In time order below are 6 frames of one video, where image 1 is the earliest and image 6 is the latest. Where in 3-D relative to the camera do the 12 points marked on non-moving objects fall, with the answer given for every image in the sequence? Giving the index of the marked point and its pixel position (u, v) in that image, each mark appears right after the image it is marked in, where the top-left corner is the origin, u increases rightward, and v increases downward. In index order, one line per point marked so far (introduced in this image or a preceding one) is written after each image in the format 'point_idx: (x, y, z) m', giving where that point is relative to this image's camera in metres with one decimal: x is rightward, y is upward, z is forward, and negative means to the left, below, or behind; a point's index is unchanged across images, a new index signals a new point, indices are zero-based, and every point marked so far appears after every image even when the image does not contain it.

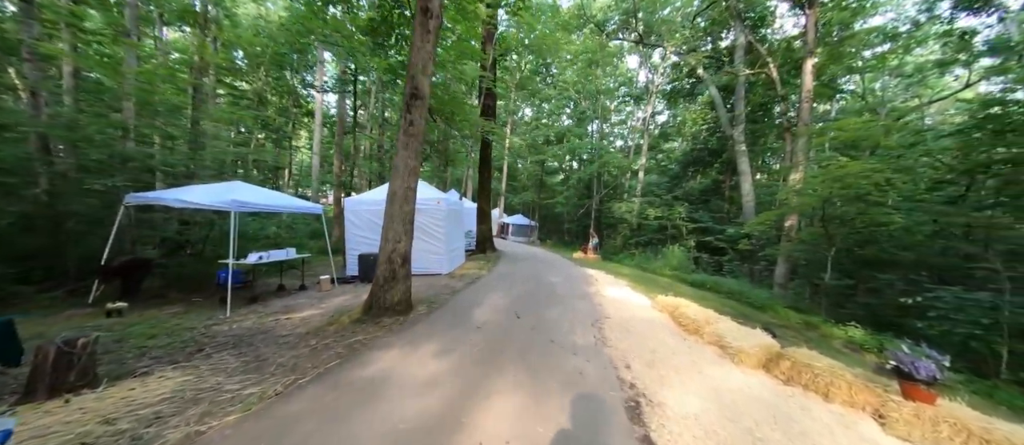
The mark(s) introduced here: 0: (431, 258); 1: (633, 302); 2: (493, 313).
0: (-2.2, -1.0, +9.0) m
1: (+2.4, -1.6, +6.4) m
2: (-0.3, -1.4, +5.1) m
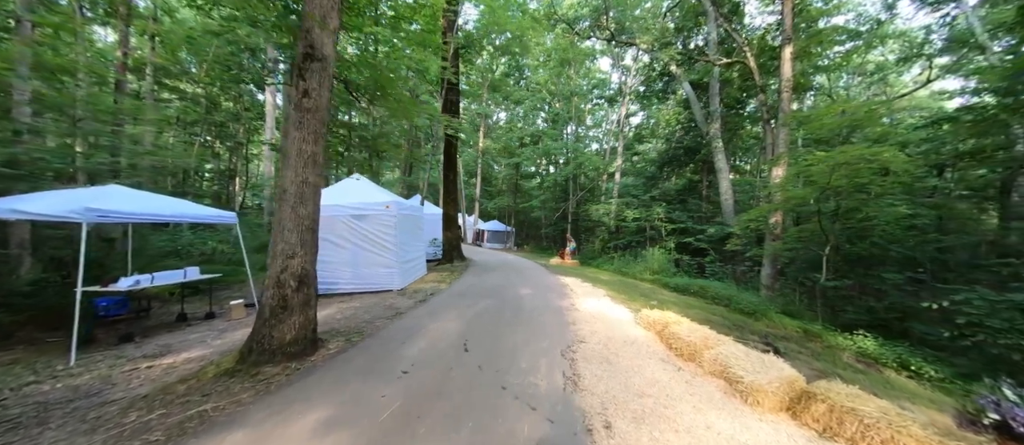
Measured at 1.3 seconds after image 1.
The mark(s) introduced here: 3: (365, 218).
0: (-3.1, -1.2, +7.7) m
1: (+1.7, -1.6, +5.4) m
2: (-0.9, -1.4, +3.9) m
3: (-3.4, +0.1, +7.6) m
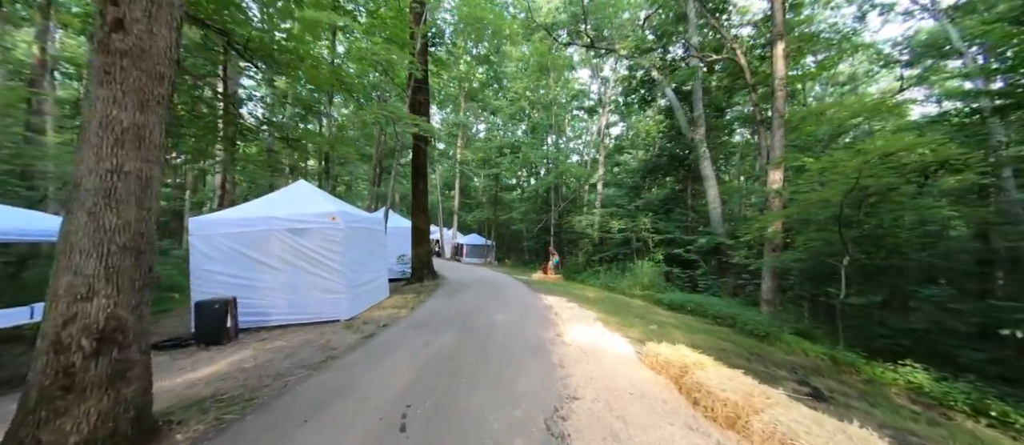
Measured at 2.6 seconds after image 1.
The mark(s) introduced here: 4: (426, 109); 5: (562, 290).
0: (-3.6, -1.5, +6.3) m
1: (+1.3, -1.7, +4.2) m
2: (-1.2, -1.6, +2.6) m
3: (-3.9, -0.2, +6.2) m
4: (-3.3, +4.3, +12.2) m
5: (+1.8, -2.4, +11.7) m
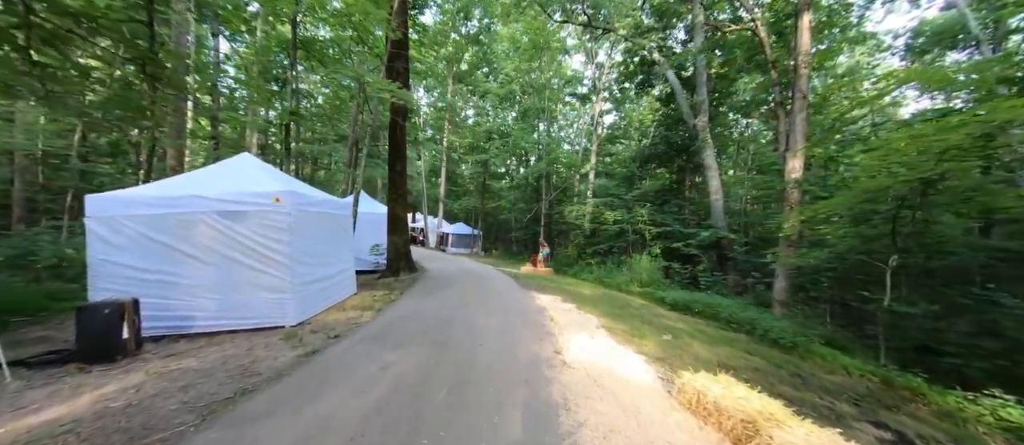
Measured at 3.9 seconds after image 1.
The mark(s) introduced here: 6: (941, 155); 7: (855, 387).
0: (-3.8, -1.2, +5.0) m
1: (+1.2, -1.6, +3.2) m
2: (-1.3, -1.4, +1.5) m
3: (-4.1, +0.1, +4.9) m
4: (-3.6, +4.7, +10.8) m
5: (+1.4, -2.1, +10.7) m
6: (+6.3, +1.1, +5.2) m
7: (+4.4, -2.1, +4.2) m
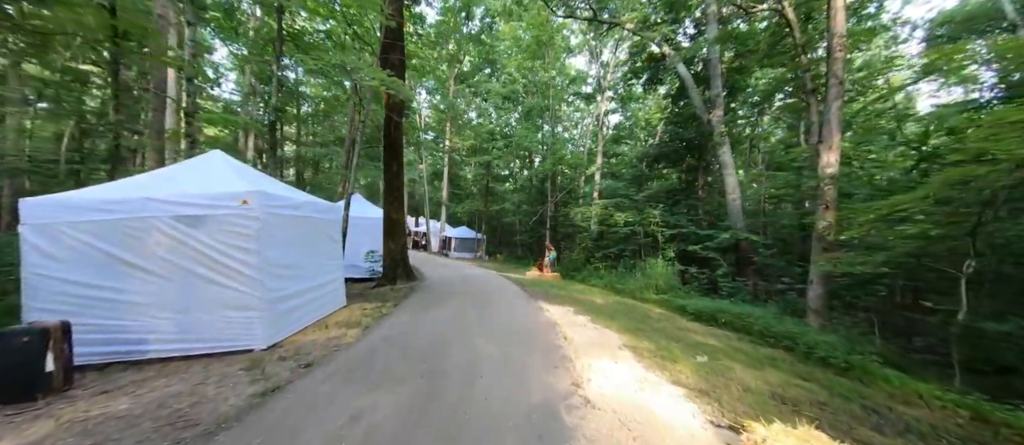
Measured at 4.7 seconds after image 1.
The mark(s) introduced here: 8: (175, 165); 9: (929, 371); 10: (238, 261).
0: (-3.7, -1.3, +4.3) m
1: (+1.2, -1.6, +2.4) m
2: (-1.2, -1.5, +0.7) m
3: (-4.0, 0.0, +4.2) m
4: (-3.5, +4.6, +10.2) m
5: (+1.5, -2.2, +9.9) m
6: (+6.3, +1.1, +4.4) m
7: (+4.5, -2.1, +3.4) m
8: (-5.0, +0.9, +4.9) m
9: (+6.5, -2.3, +5.1) m
10: (-3.6, -0.5, +4.4) m
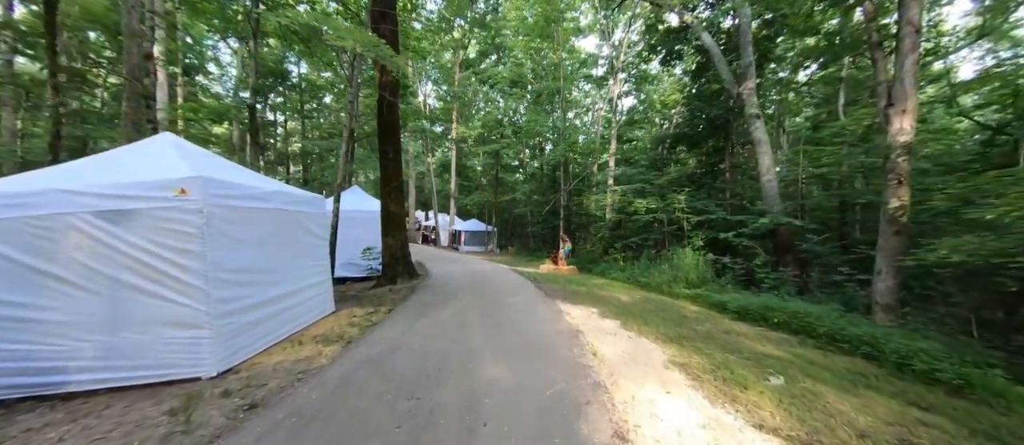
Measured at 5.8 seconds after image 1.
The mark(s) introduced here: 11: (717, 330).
0: (-3.6, -1.2, +3.5) m
1: (+1.3, -1.5, +1.4) m
2: (-1.2, -1.4, -0.2) m
3: (-3.9, +0.1, +3.3) m
4: (-3.3, +4.8, +9.2) m
5: (+1.9, -1.8, +8.9) m
6: (+6.4, +1.4, +3.1) m
7: (+4.7, -1.9, +2.3) m
8: (-4.9, +0.9, +4.0) m
9: (+6.6, -1.9, +3.9) m
10: (-3.5, -0.4, +3.5) m
11: (+3.3, -1.8, +5.4) m
